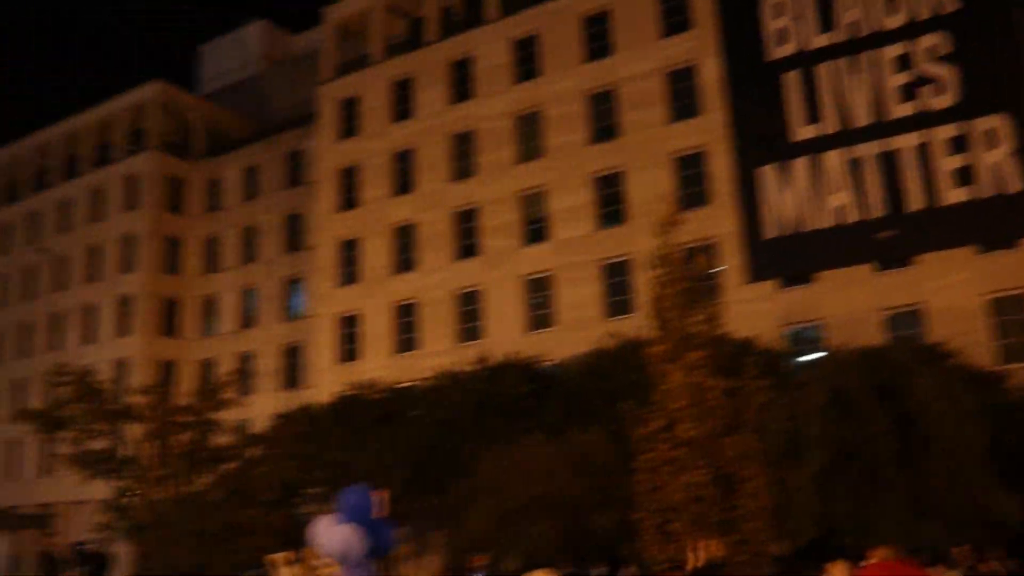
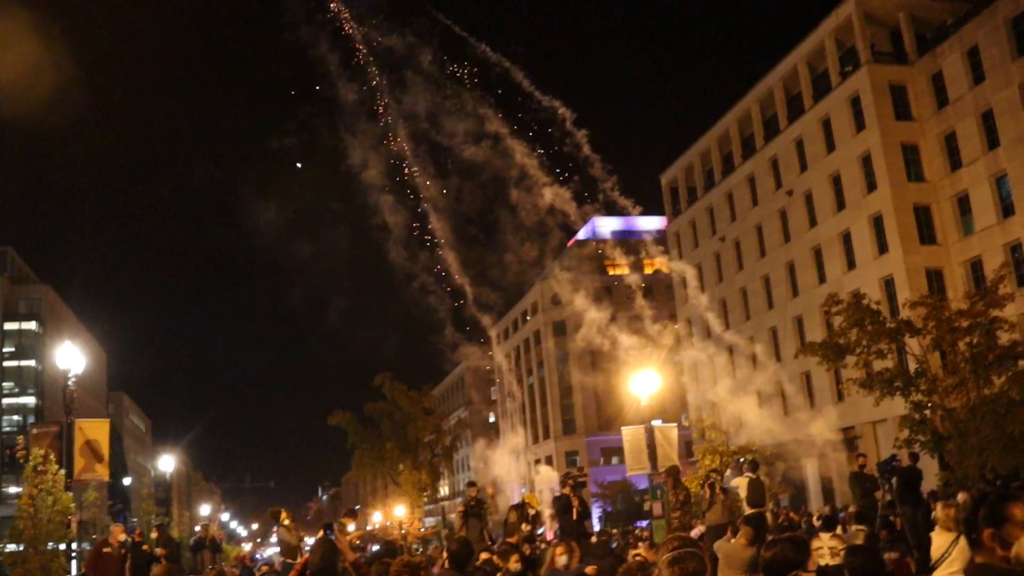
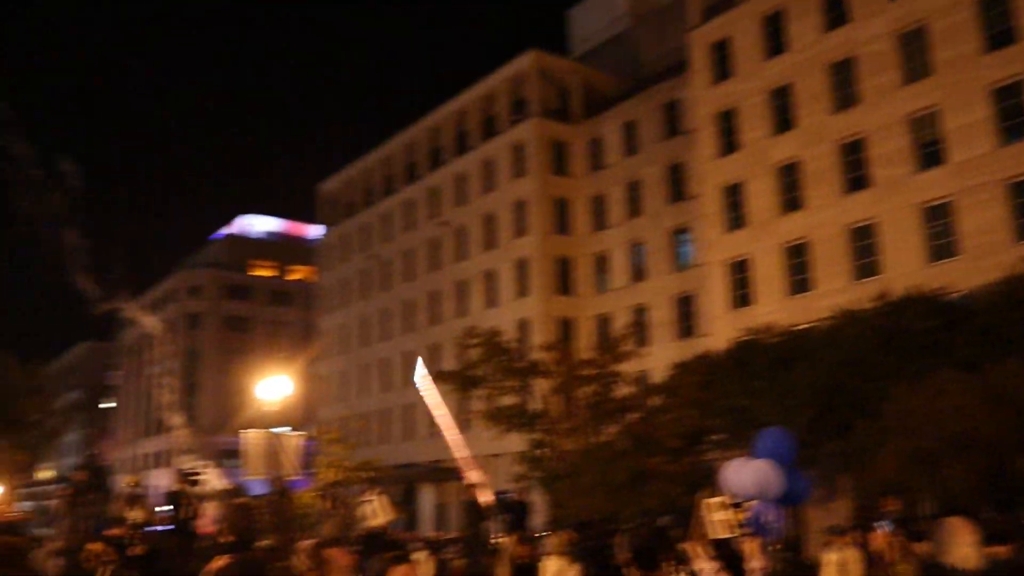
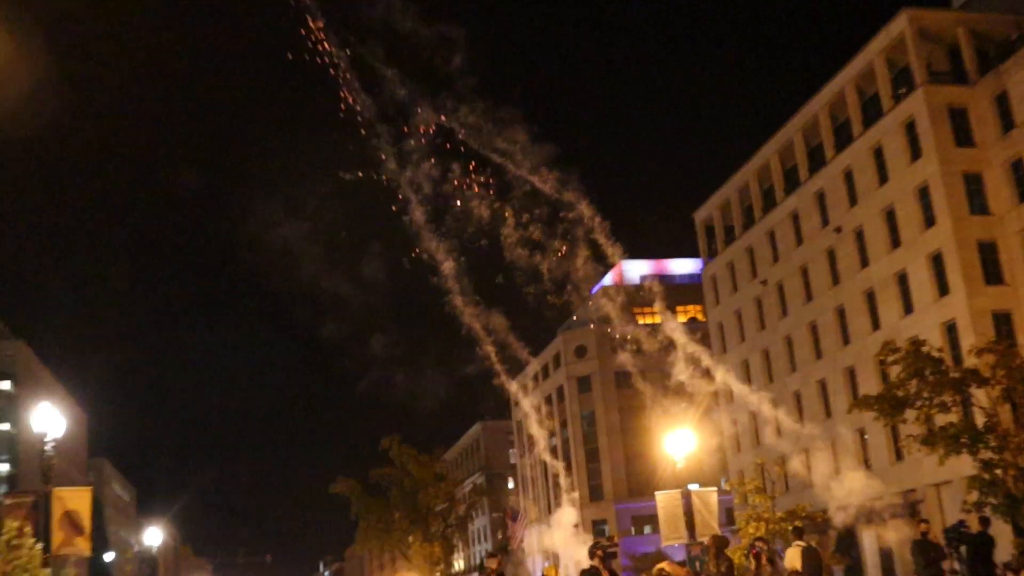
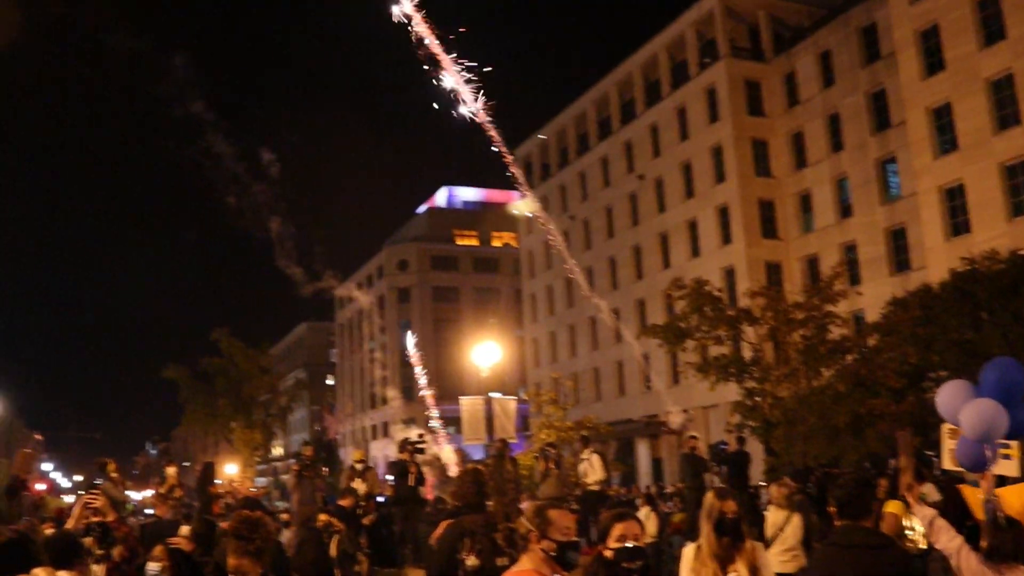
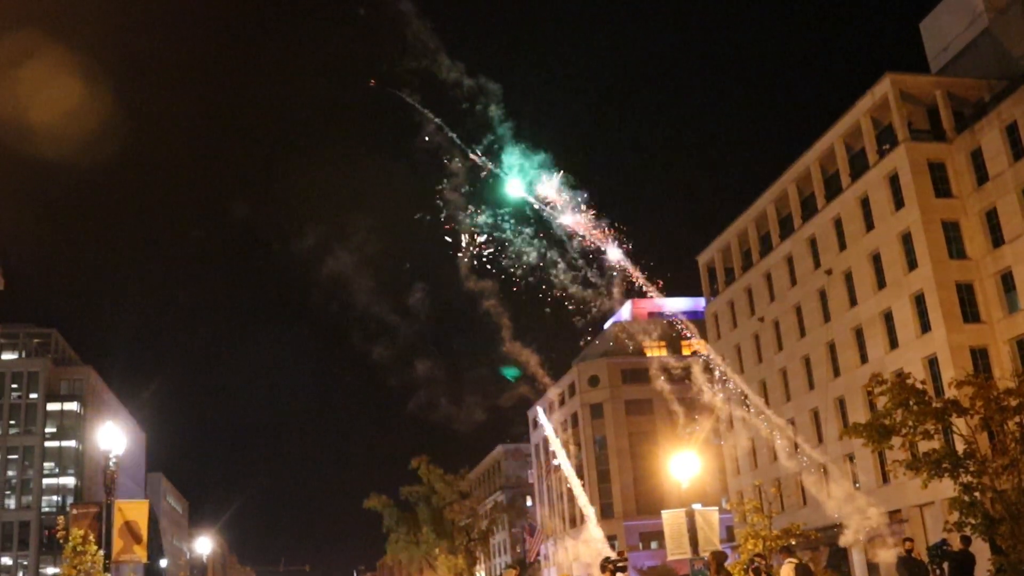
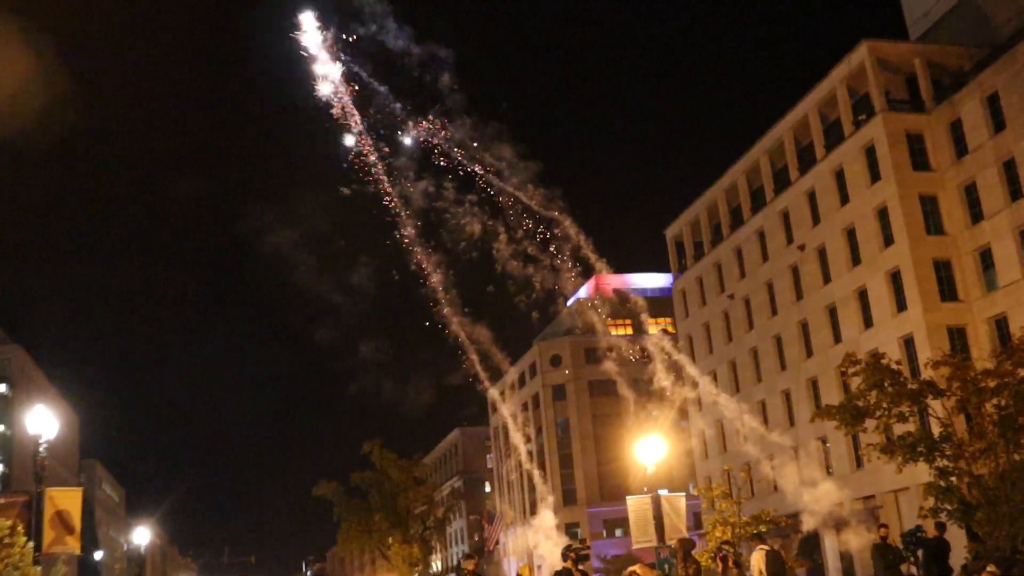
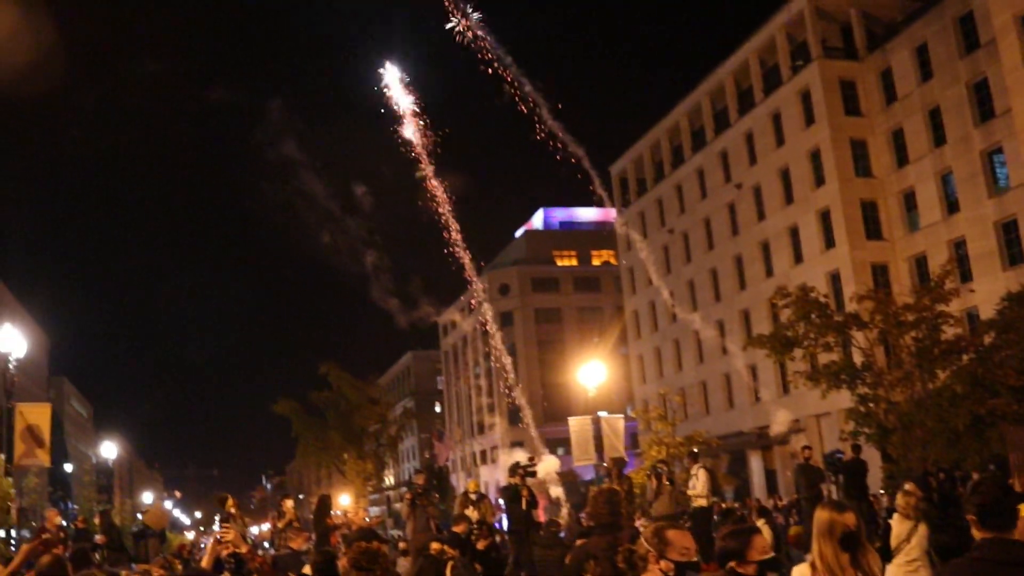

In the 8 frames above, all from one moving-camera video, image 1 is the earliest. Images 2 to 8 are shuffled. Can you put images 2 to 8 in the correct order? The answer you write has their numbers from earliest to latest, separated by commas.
3, 5, 8, 6, 7, 4, 2
